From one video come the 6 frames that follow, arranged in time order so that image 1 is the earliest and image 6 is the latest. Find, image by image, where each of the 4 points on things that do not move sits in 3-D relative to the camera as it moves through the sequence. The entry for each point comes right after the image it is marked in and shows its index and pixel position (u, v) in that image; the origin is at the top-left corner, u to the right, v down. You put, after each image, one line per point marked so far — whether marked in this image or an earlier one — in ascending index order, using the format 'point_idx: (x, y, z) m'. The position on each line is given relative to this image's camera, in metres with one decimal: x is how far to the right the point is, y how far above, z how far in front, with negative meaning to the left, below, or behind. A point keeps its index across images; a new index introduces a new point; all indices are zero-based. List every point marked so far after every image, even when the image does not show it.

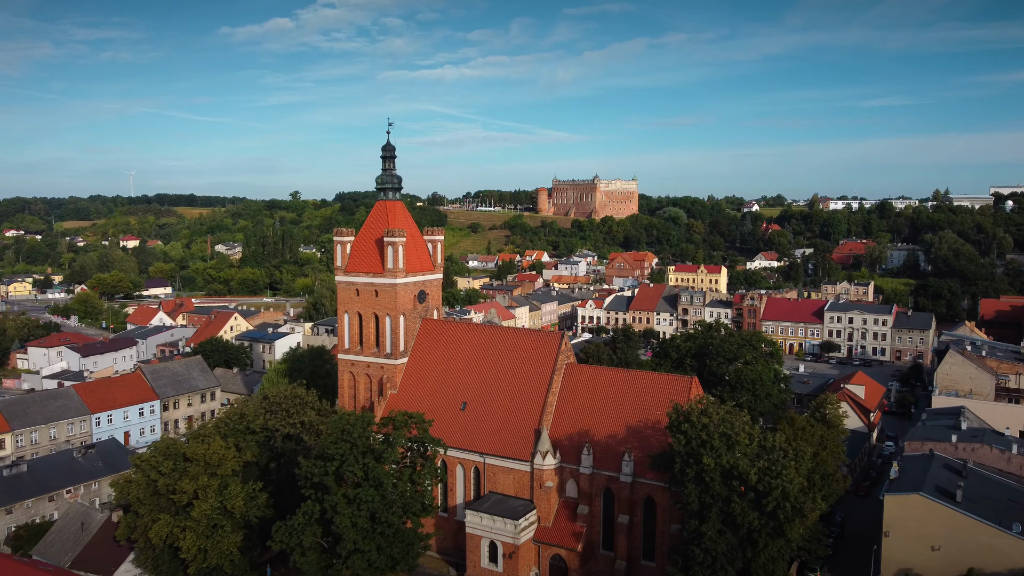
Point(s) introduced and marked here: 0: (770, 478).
0: (+6.4, -4.7, +17.6) m
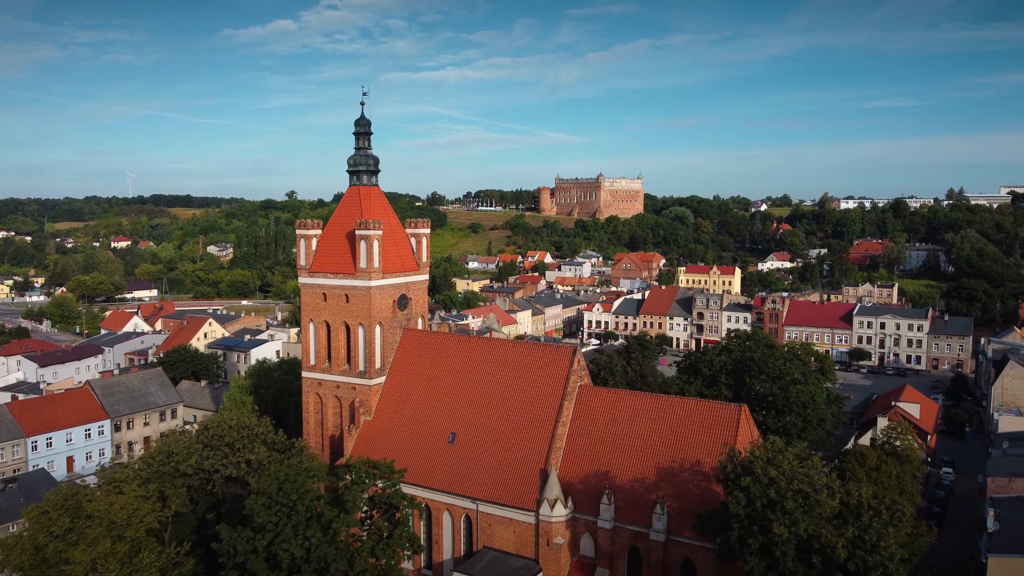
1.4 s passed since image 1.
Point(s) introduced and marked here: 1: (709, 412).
0: (+6.4, -4.8, +12.9) m
1: (+4.9, -3.1, +17.6) m
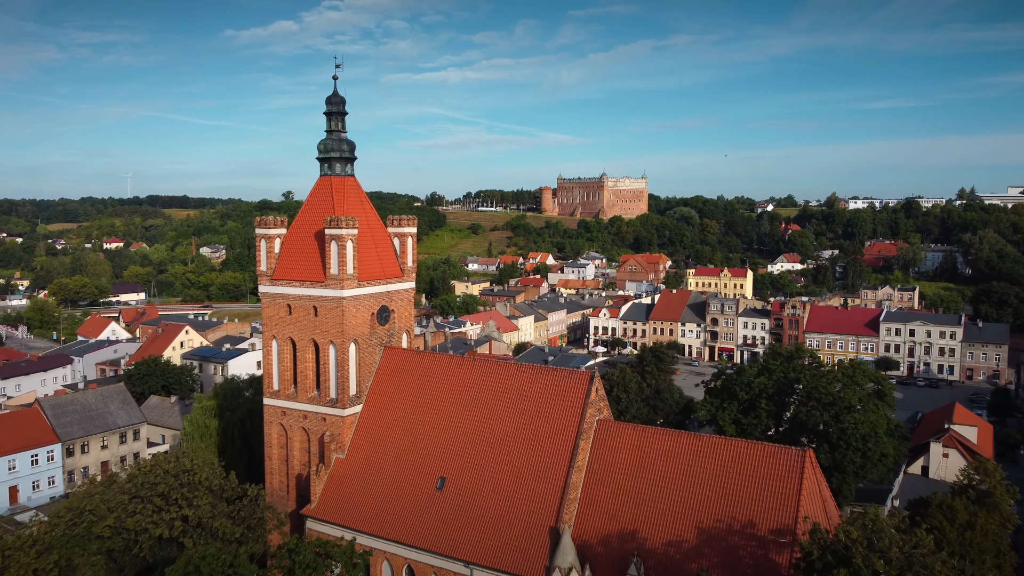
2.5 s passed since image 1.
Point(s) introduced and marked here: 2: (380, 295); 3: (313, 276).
0: (+6.4, -5.1, +9.2) m
1: (+5.0, -3.4, +13.9) m
2: (-3.5, -0.2, +18.6) m
3: (-5.0, +0.3, +17.9) m
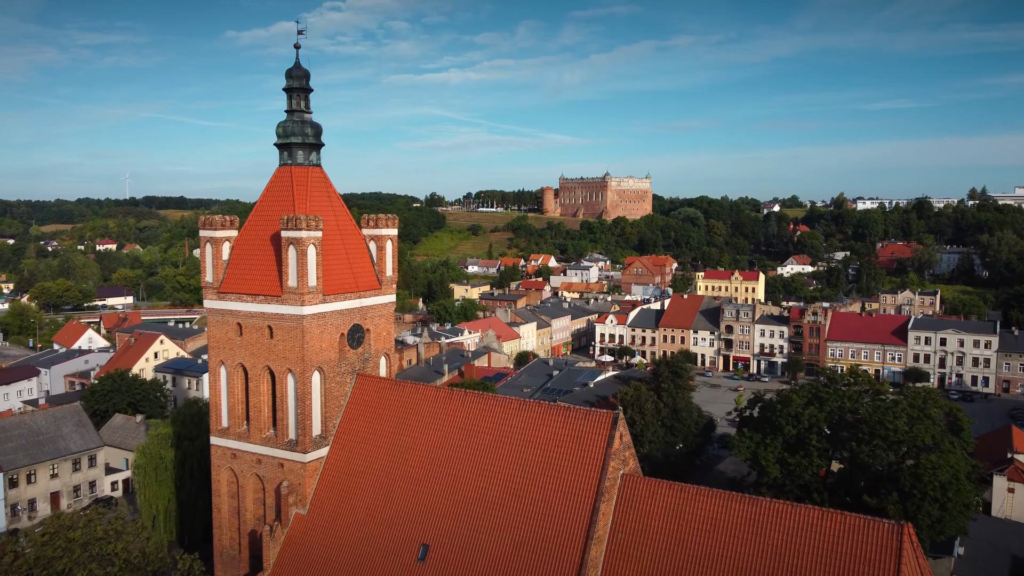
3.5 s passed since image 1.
0: (+6.4, -5.4, +5.7) m
1: (+5.0, -3.7, +10.5) m
2: (-3.5, -0.5, +15.2) m
3: (-5.0, 0.0, +14.6) m
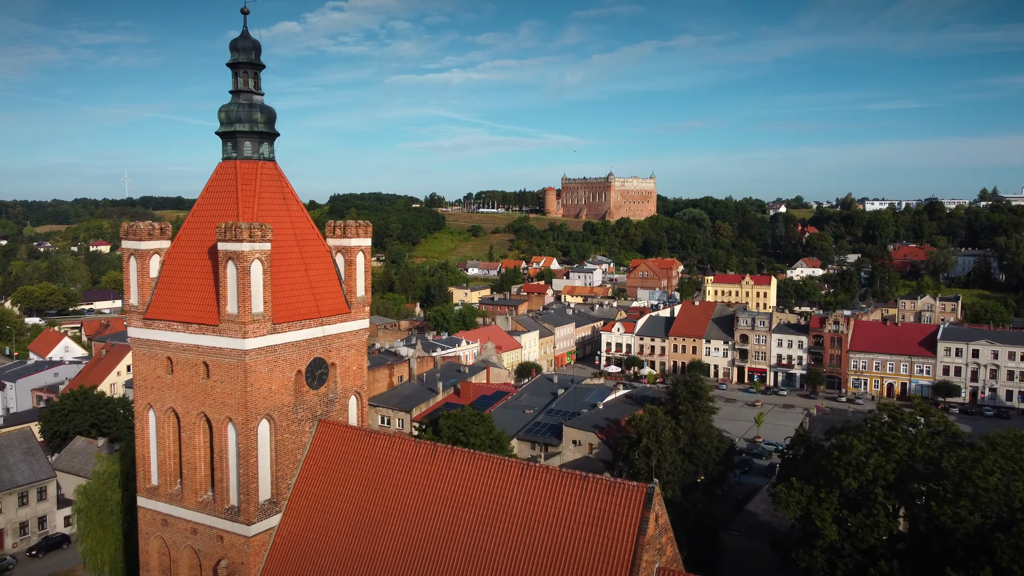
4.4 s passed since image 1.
0: (+6.4, -5.8, +2.7) m
1: (+5.0, -4.1, +7.4) m
2: (-3.5, -0.9, +12.2) m
3: (-5.0, -0.5, +11.5) m
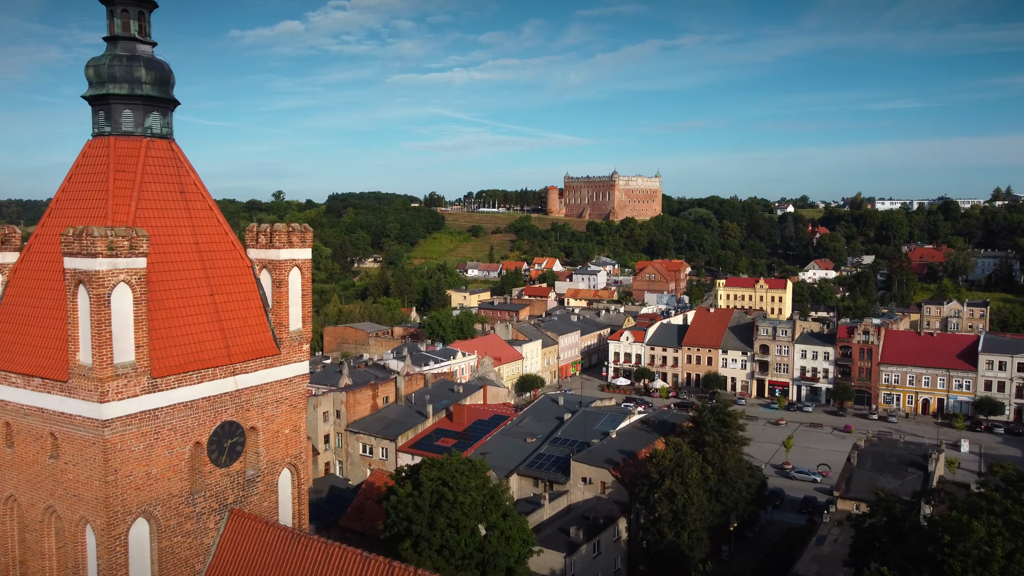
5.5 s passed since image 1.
0: (+6.4, -6.2, -1.1) m
1: (+4.9, -4.5, +3.7) m
2: (-3.5, -1.3, +8.4) m
3: (-5.1, -0.8, +7.8) m
